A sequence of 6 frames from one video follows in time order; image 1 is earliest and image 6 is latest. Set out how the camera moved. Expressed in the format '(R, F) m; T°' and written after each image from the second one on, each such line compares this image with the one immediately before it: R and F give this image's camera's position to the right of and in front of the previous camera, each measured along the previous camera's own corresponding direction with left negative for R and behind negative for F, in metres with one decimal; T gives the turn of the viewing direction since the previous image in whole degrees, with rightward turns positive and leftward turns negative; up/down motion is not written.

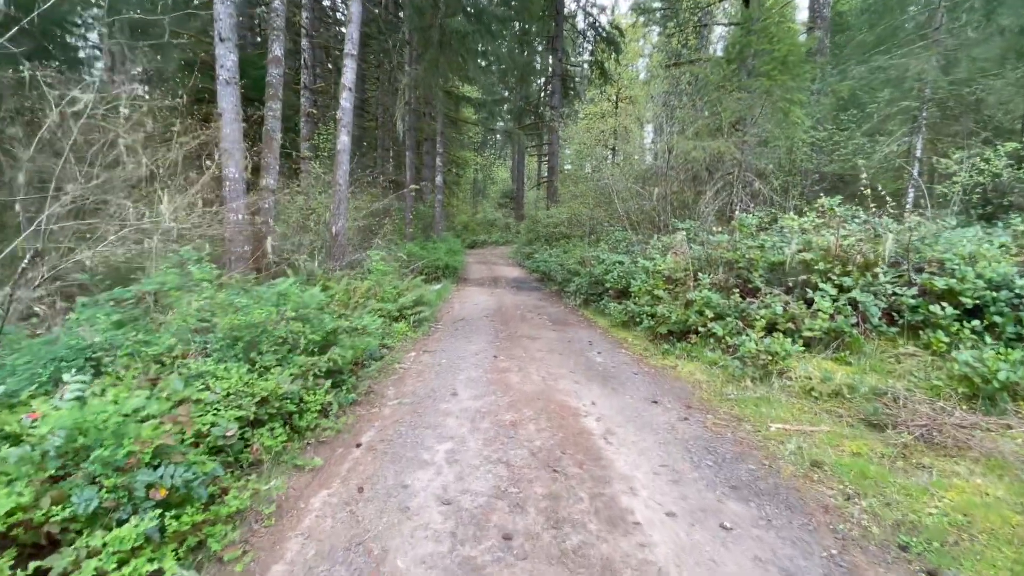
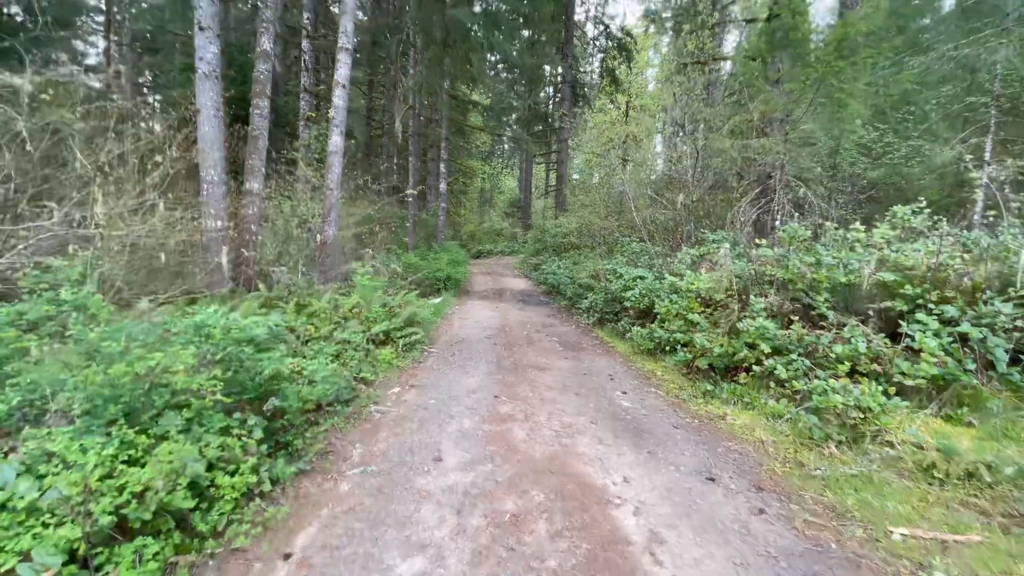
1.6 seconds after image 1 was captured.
(0.0, +1.2) m; -1°
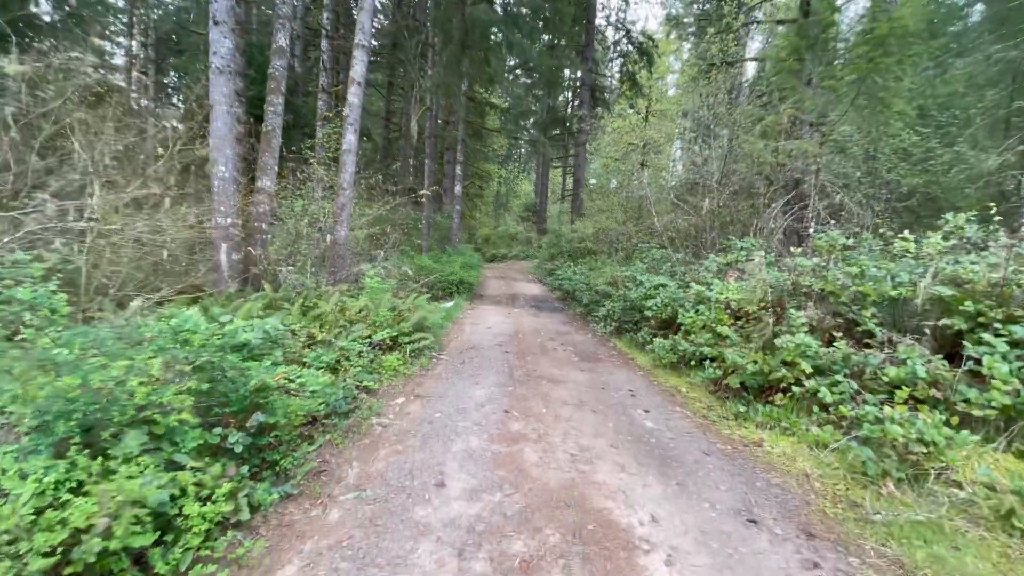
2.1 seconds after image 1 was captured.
(0.0, +0.4) m; -2°
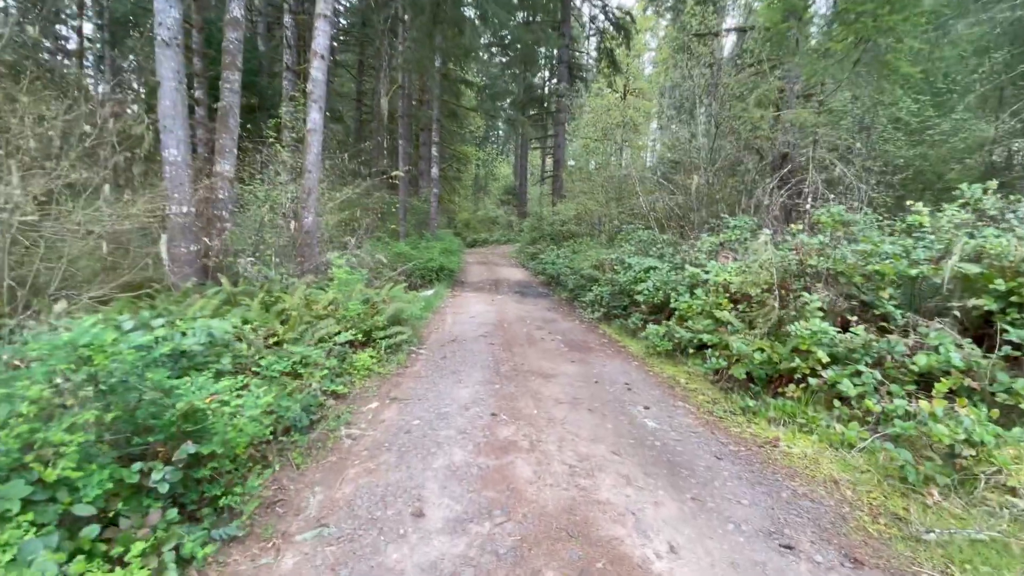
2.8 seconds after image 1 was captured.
(0.0, +0.5) m; +2°
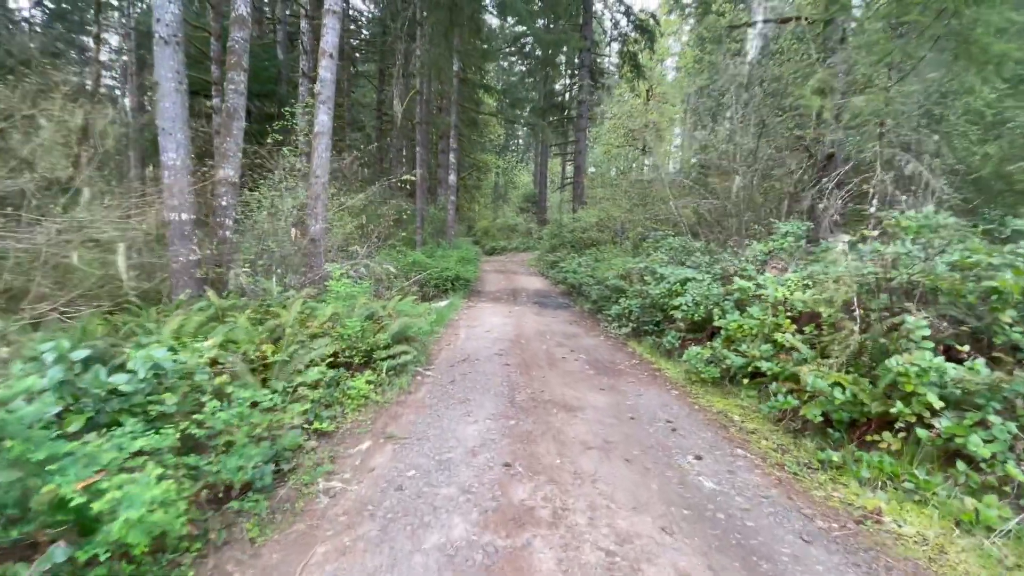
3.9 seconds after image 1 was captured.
(0.0, +0.8) m; -2°
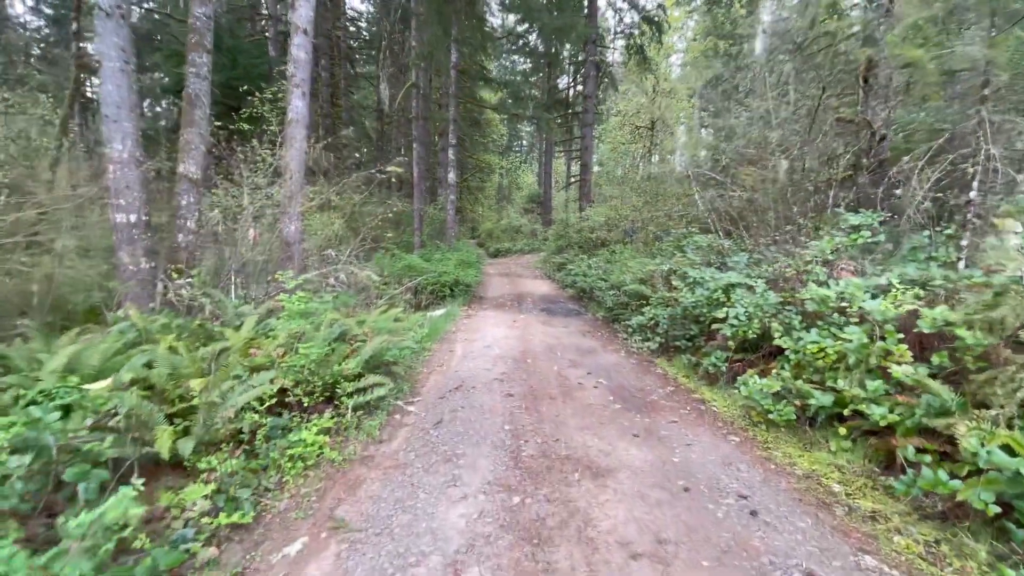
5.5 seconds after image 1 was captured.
(0.0, +1.3) m; -1°
